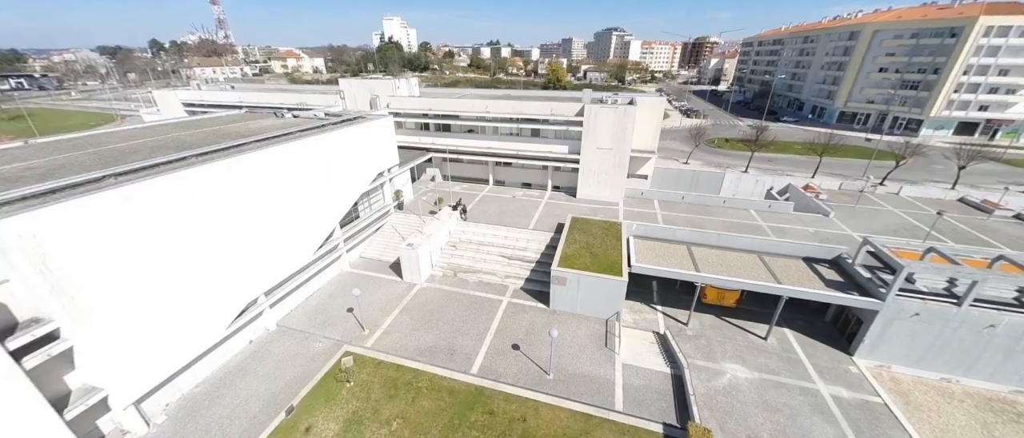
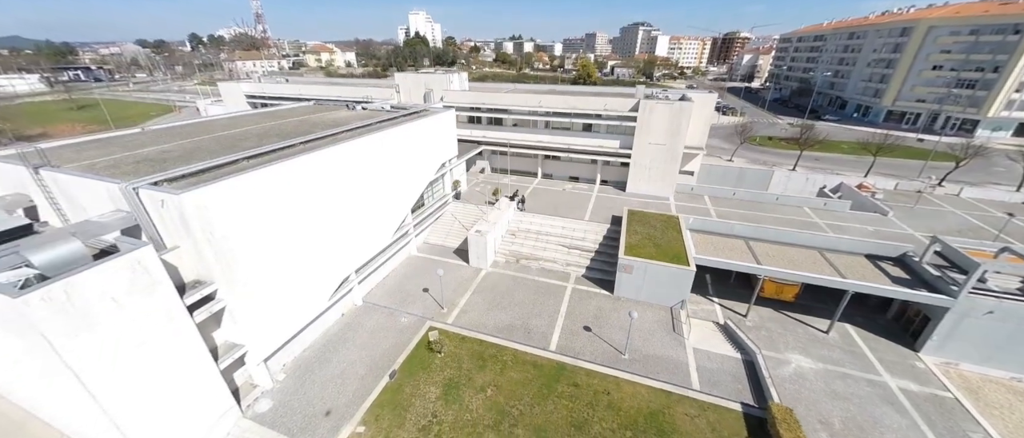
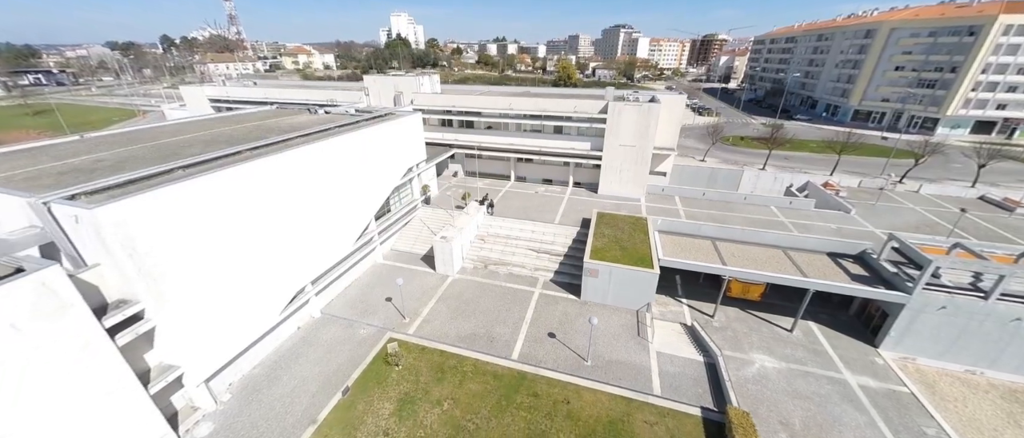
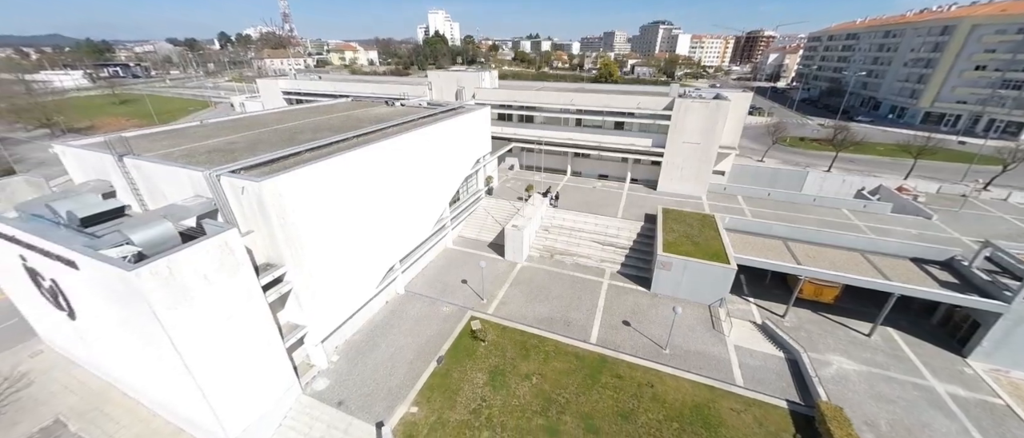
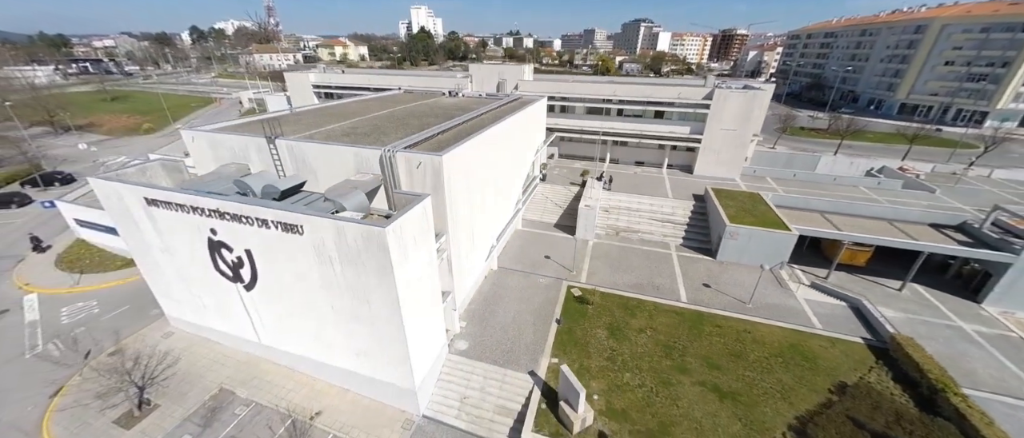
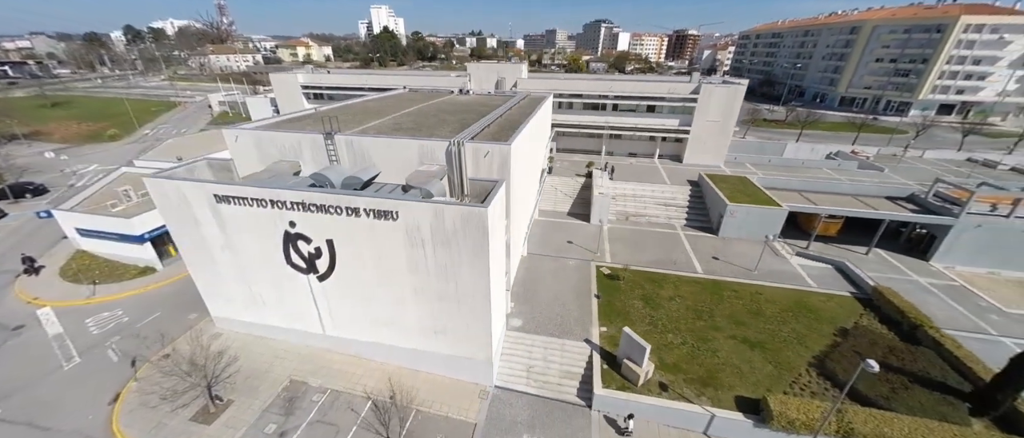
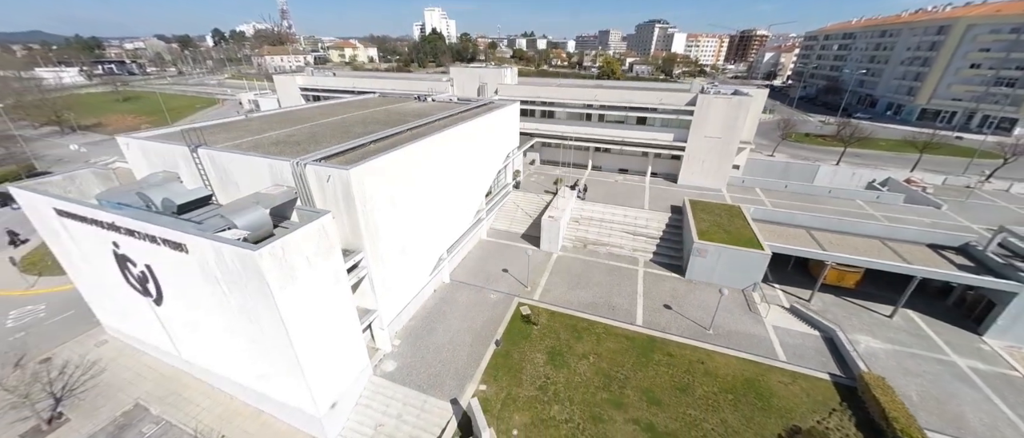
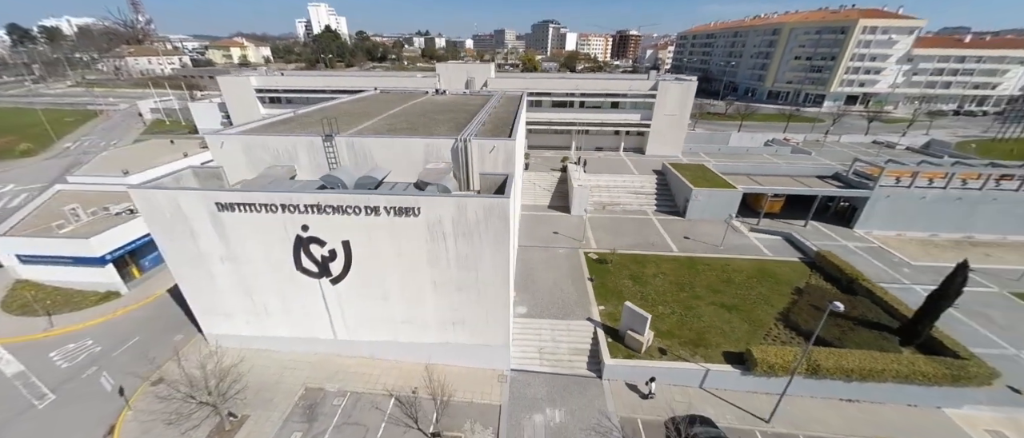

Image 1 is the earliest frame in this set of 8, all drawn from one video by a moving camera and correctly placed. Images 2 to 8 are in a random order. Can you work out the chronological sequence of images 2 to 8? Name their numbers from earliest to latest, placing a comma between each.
3, 2, 4, 7, 5, 6, 8
